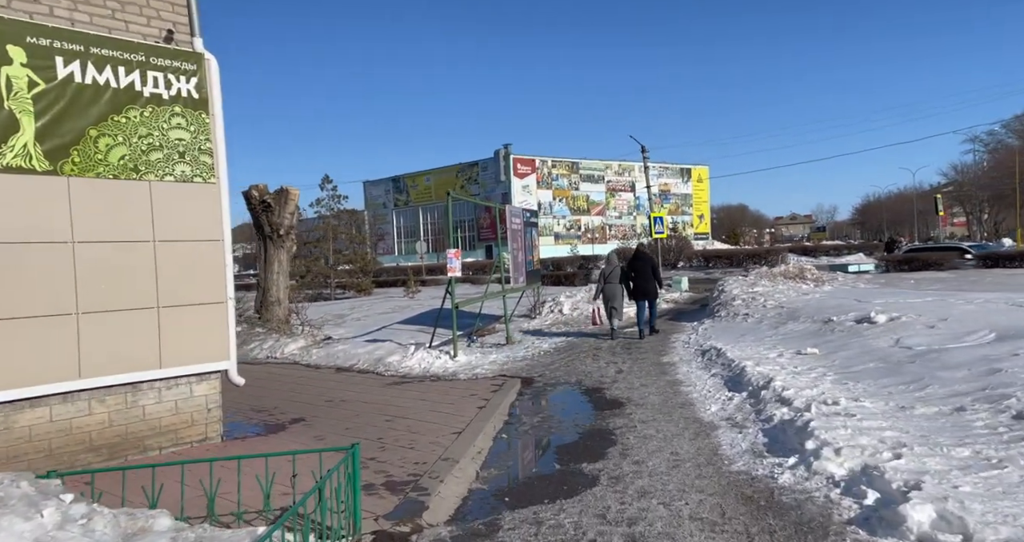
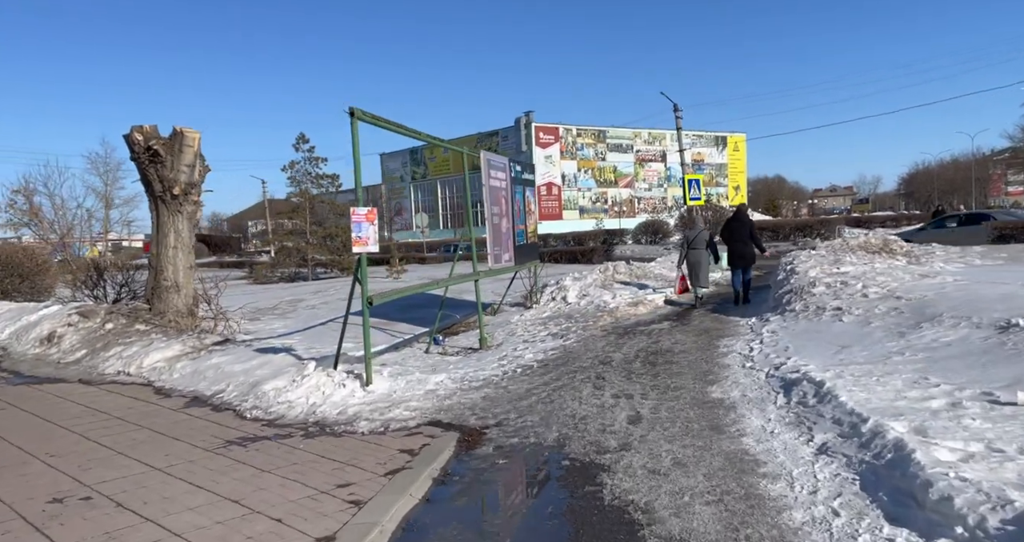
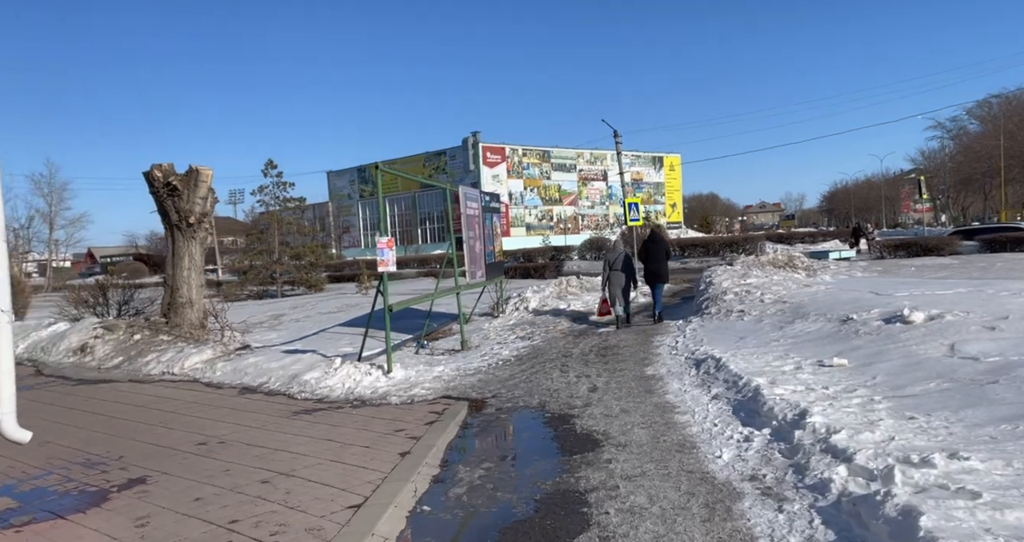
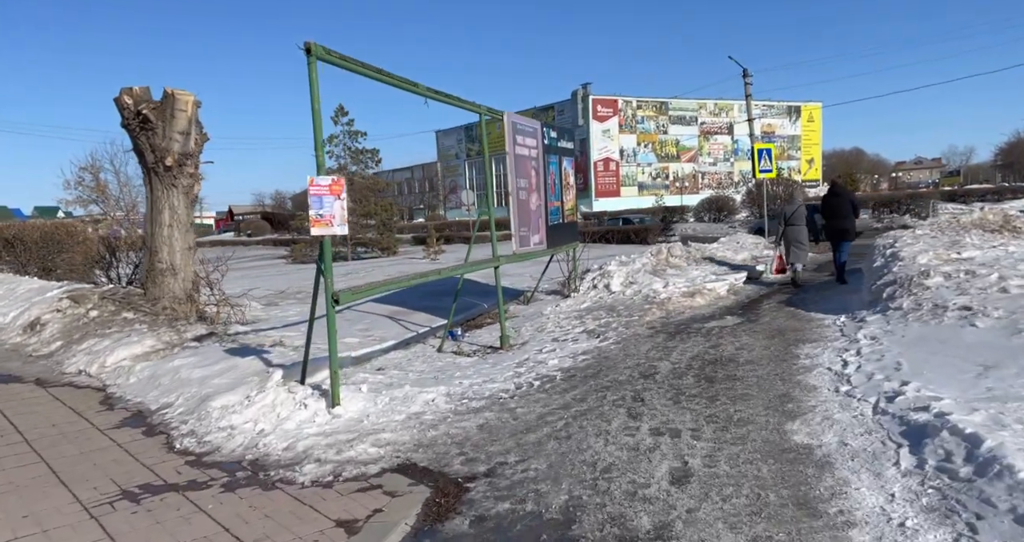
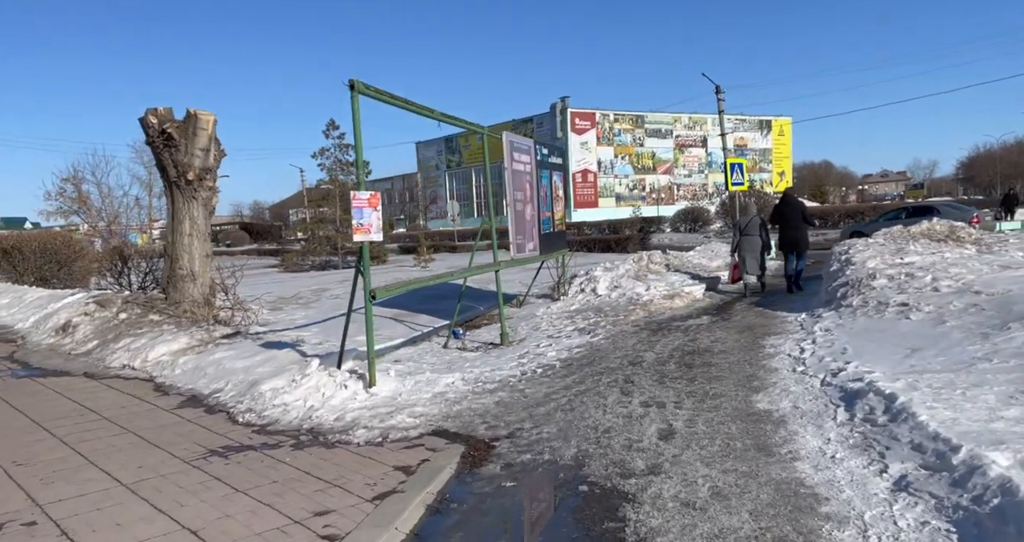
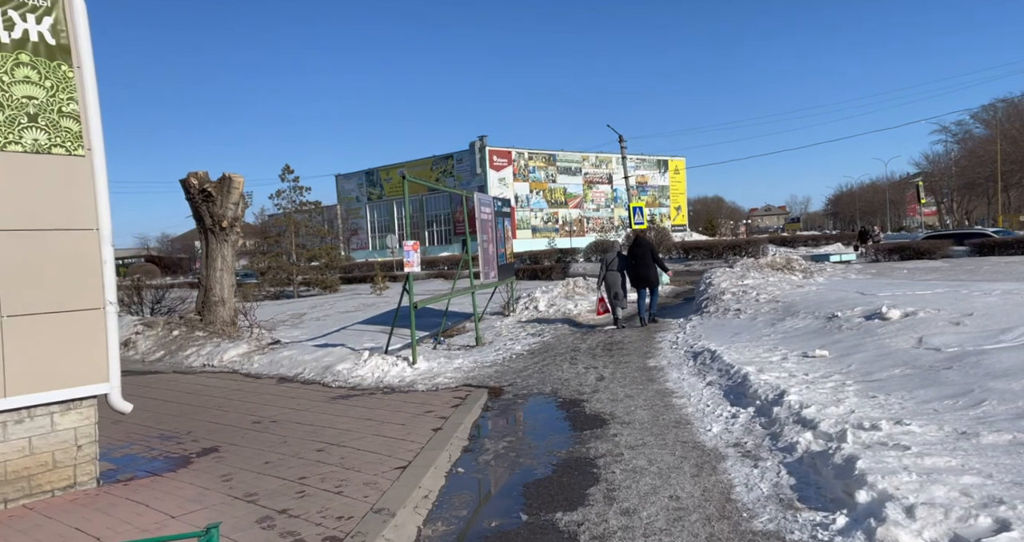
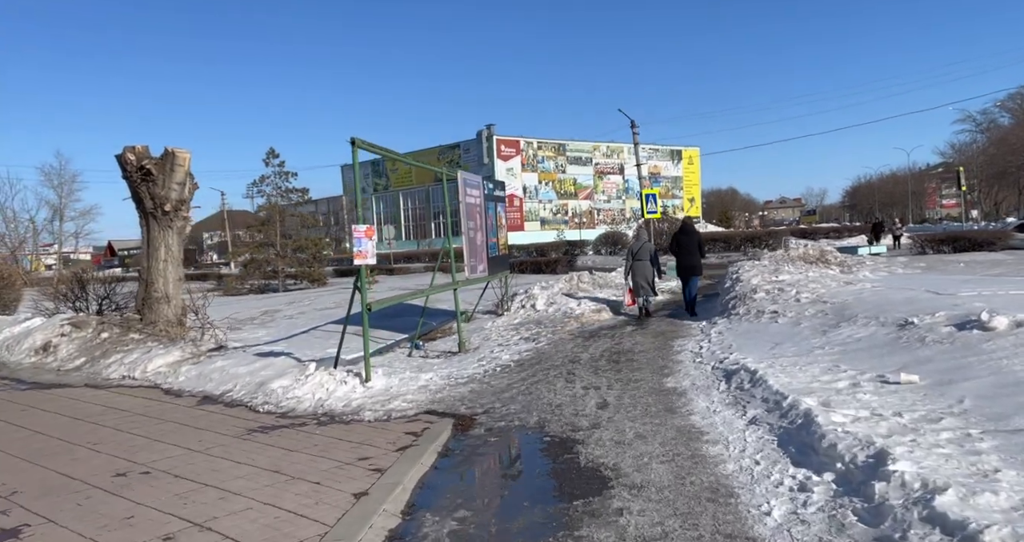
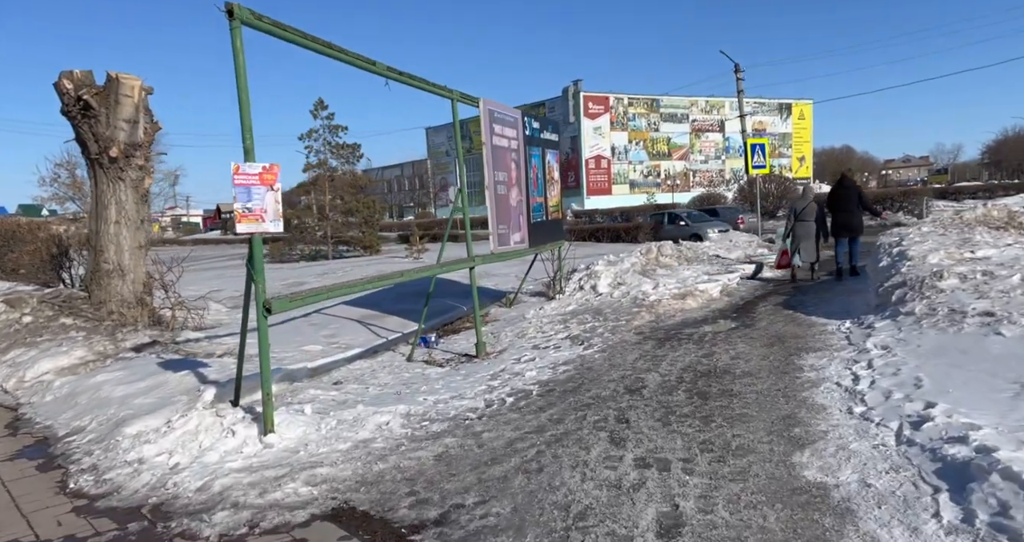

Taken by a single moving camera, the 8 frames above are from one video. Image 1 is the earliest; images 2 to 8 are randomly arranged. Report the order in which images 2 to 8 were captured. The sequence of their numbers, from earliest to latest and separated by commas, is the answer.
6, 3, 7, 2, 5, 4, 8
